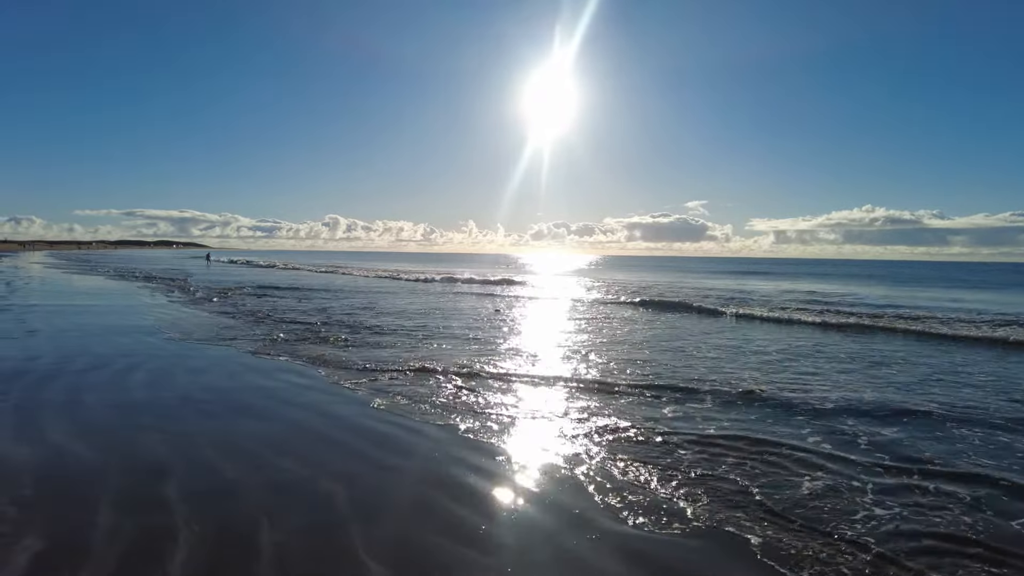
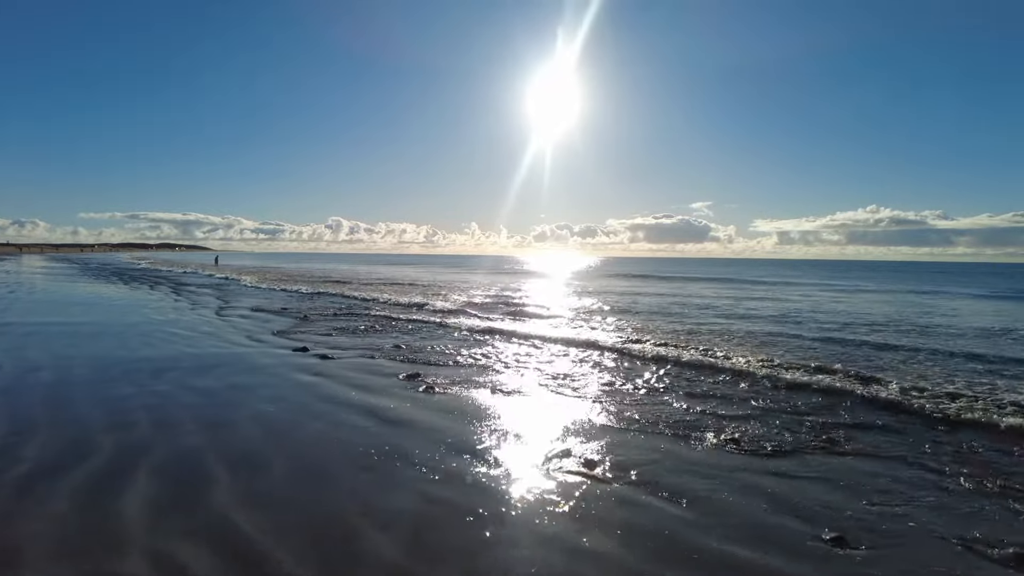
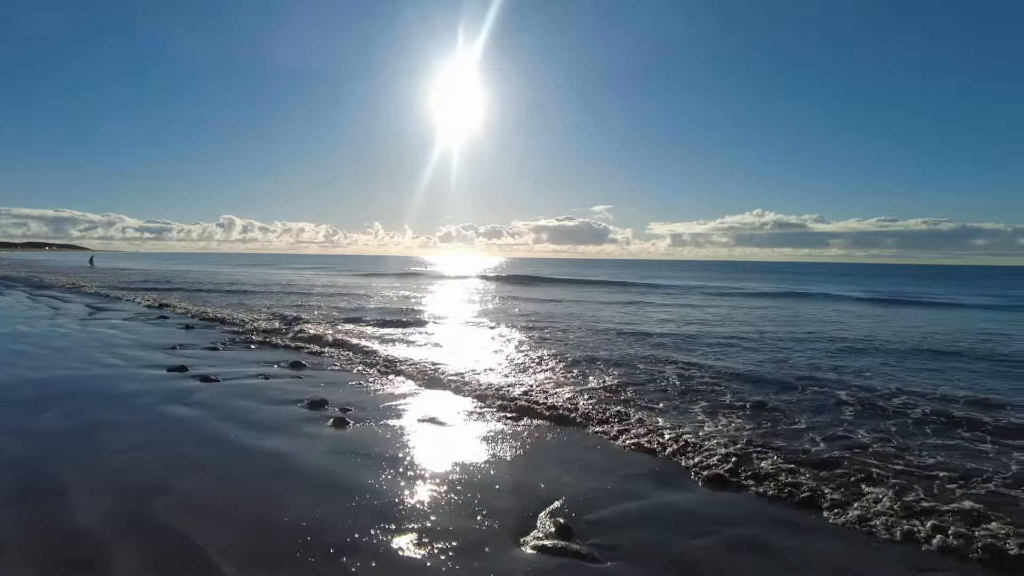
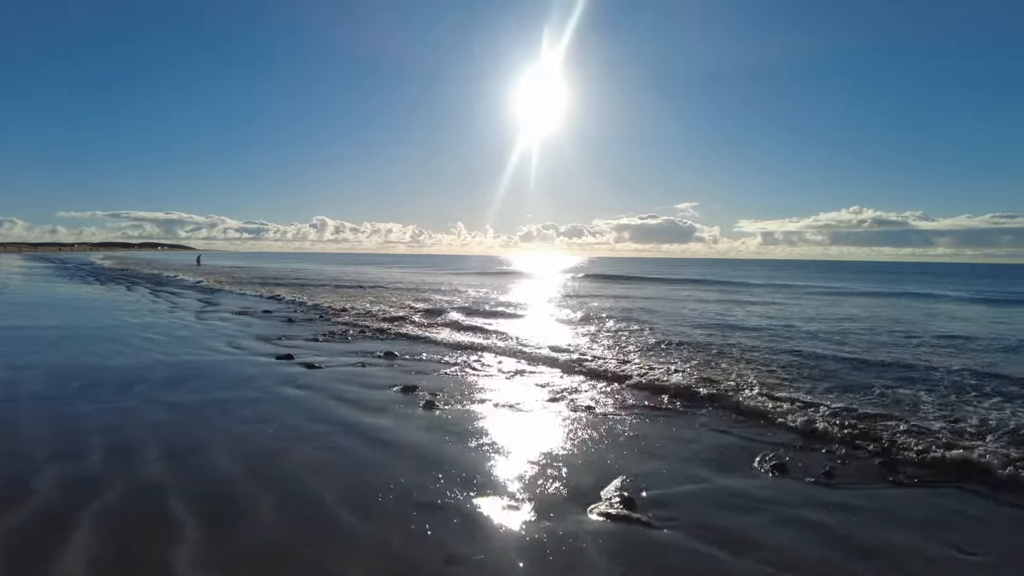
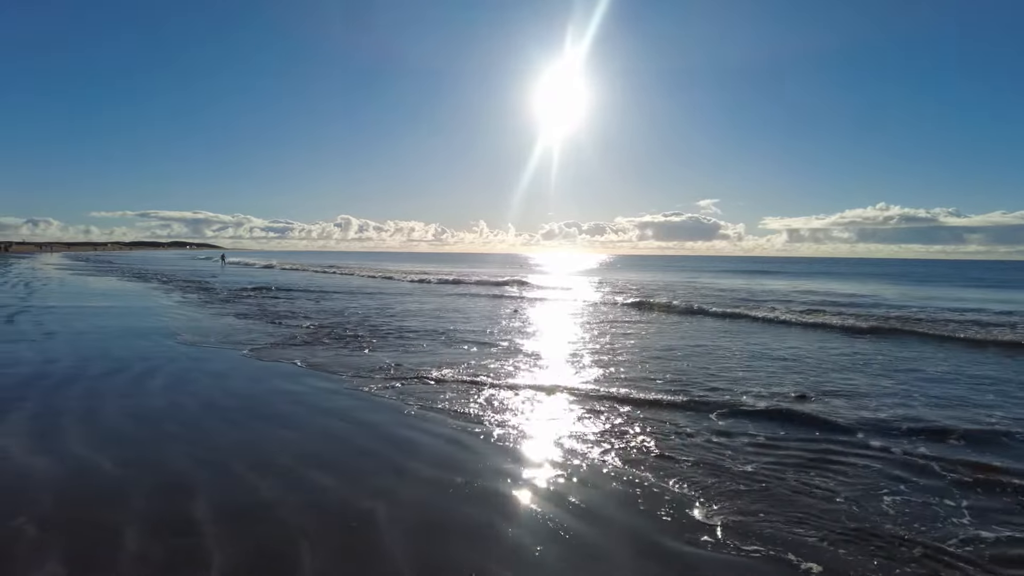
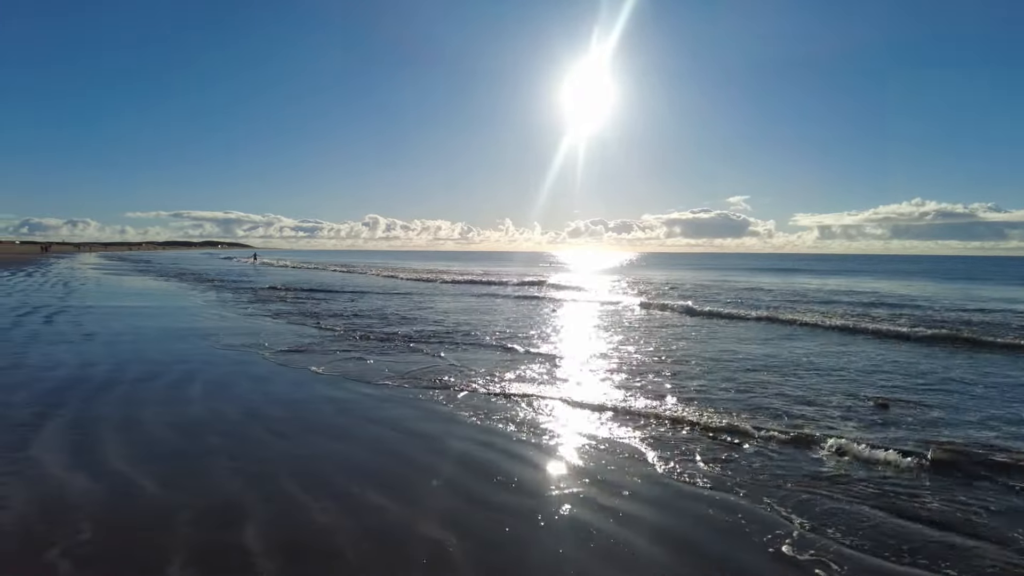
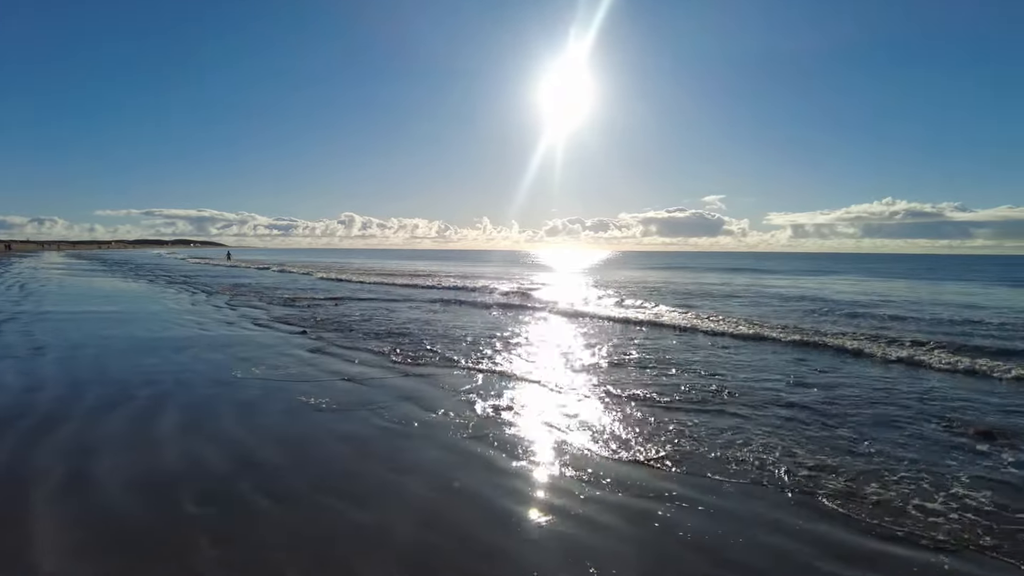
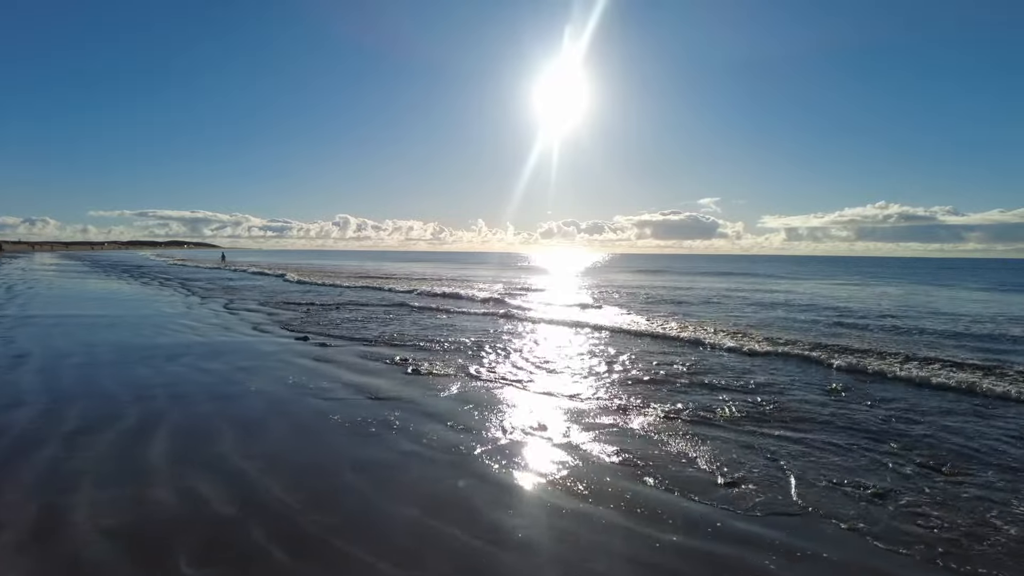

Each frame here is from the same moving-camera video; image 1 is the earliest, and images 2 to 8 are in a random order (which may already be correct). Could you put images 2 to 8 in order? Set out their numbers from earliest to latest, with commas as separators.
5, 6, 7, 8, 2, 4, 3
